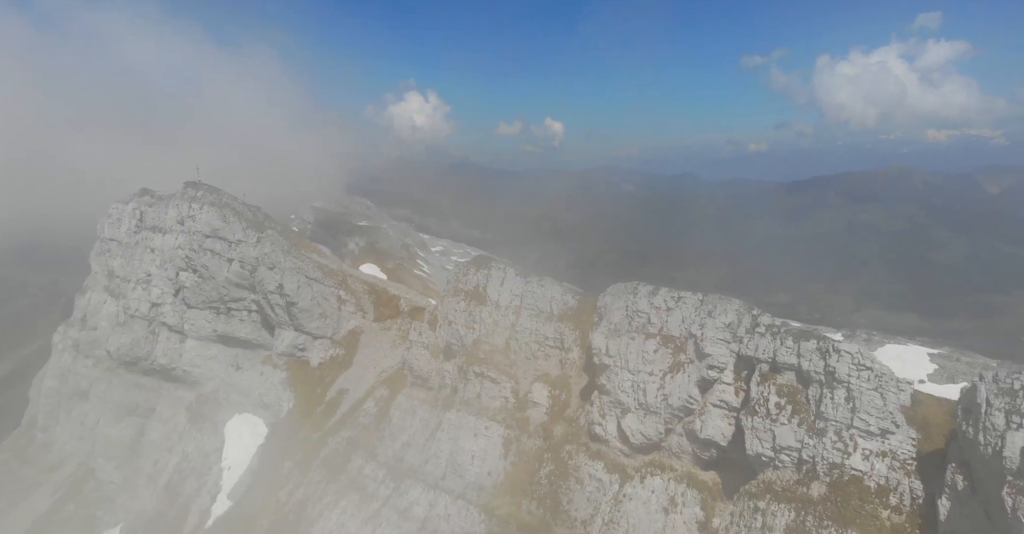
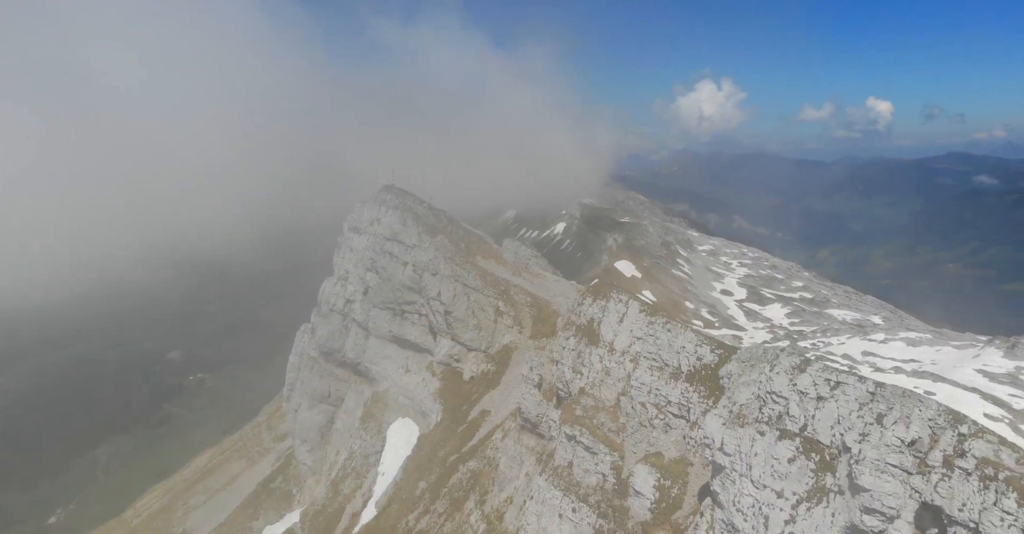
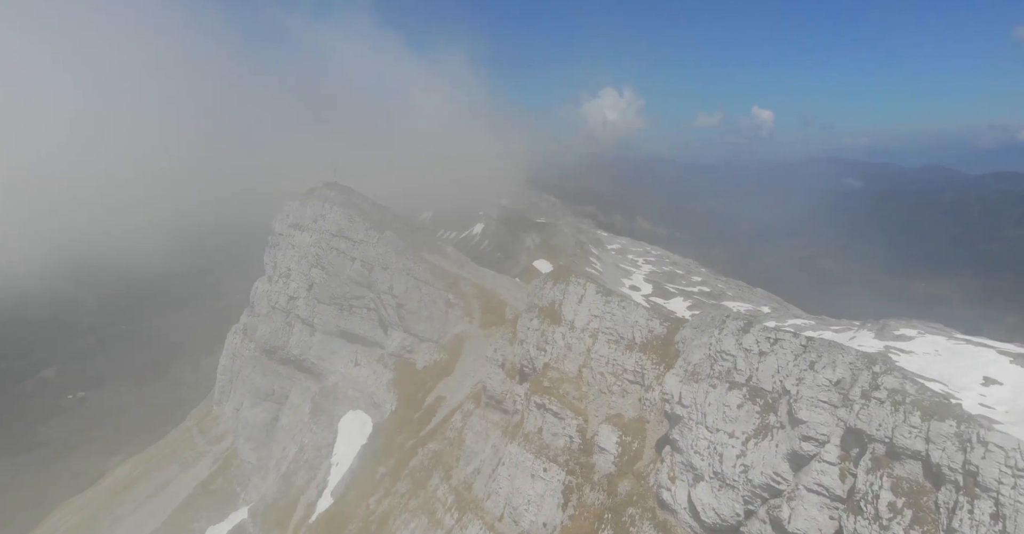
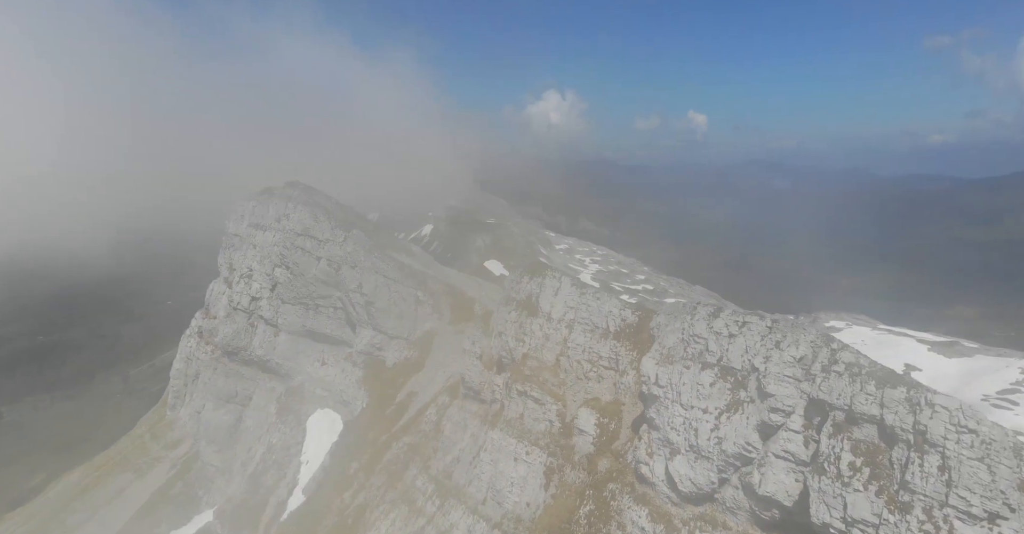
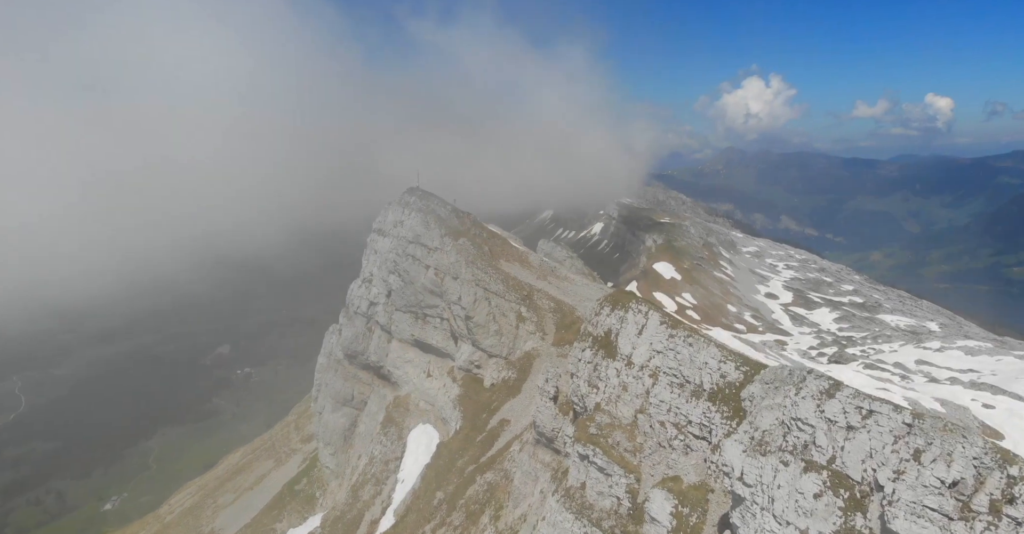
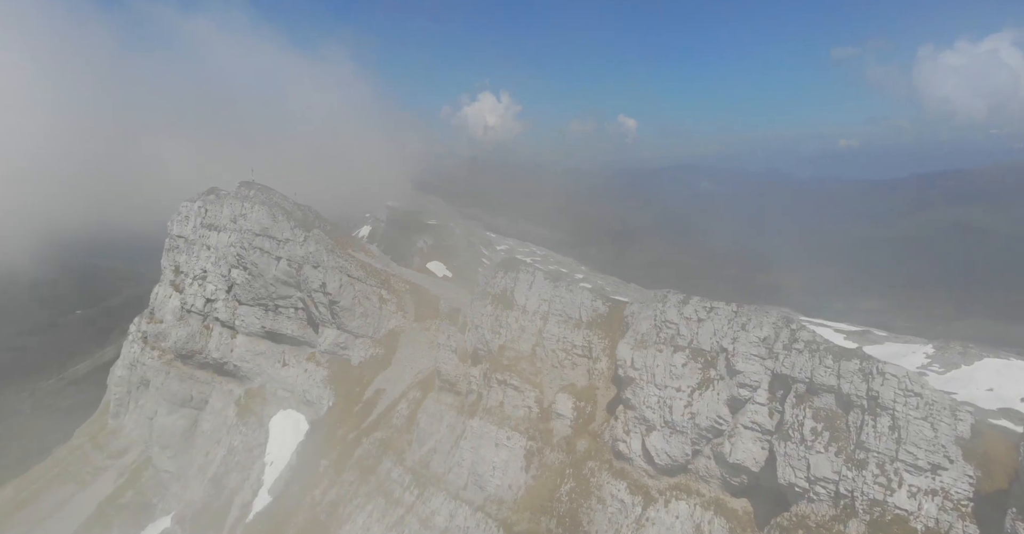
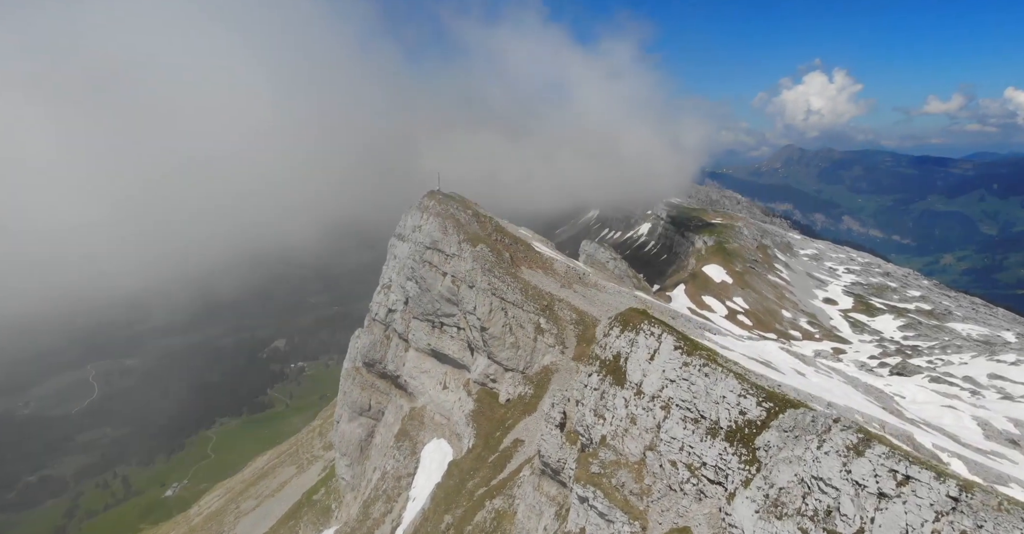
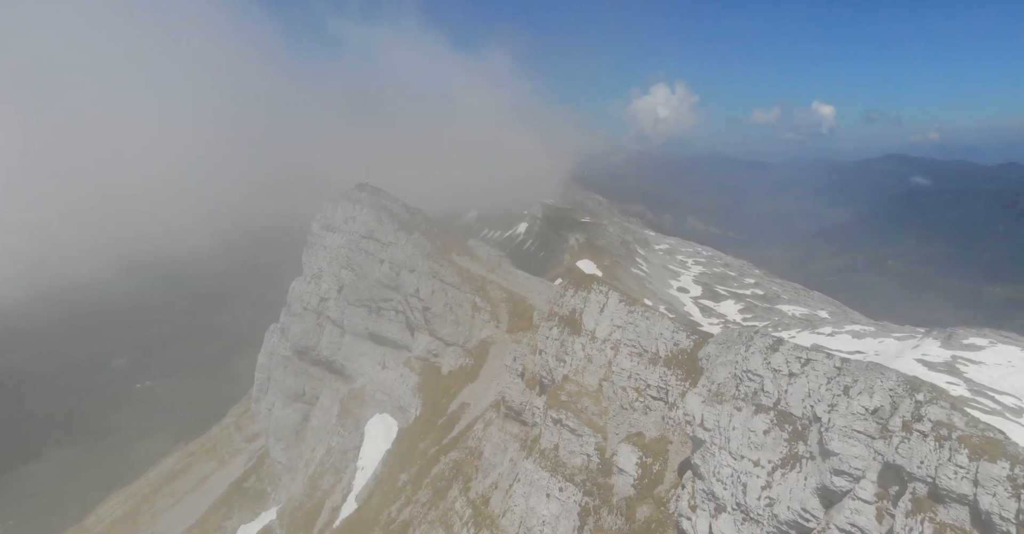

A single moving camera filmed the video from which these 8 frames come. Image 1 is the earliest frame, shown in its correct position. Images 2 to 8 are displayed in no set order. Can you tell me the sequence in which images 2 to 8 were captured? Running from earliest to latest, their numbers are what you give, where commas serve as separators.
6, 4, 3, 8, 2, 5, 7
